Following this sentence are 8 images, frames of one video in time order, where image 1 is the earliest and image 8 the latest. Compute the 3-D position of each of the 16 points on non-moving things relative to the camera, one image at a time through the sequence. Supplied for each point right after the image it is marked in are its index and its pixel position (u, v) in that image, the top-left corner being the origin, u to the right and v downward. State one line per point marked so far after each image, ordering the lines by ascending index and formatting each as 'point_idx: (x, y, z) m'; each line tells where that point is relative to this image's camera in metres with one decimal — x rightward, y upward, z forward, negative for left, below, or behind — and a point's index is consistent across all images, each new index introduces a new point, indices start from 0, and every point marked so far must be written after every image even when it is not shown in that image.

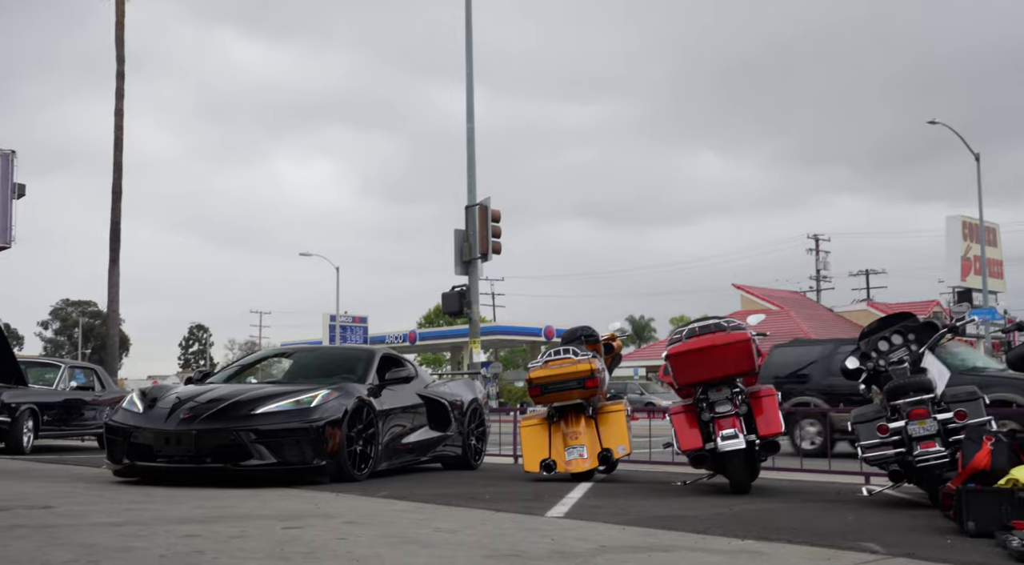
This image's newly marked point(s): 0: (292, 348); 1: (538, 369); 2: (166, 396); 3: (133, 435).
0: (-2.4, -0.7, +10.3) m
1: (+0.2, -0.8, +9.1) m
2: (-3.1, -1.0, +8.7) m
3: (-3.2, -1.3, +8.2) m
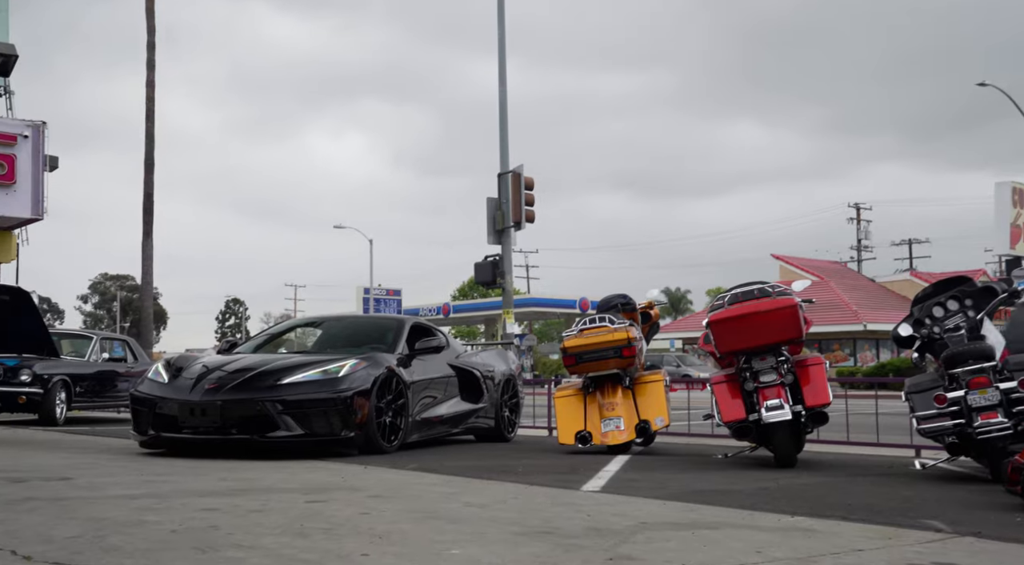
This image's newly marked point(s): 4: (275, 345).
0: (-2.0, -0.4, +10.1) m
1: (+0.6, -0.5, +8.8) m
2: (-2.8, -0.7, +8.5) m
3: (-2.9, -1.0, +8.0) m
4: (-2.3, -0.6, +9.6) m
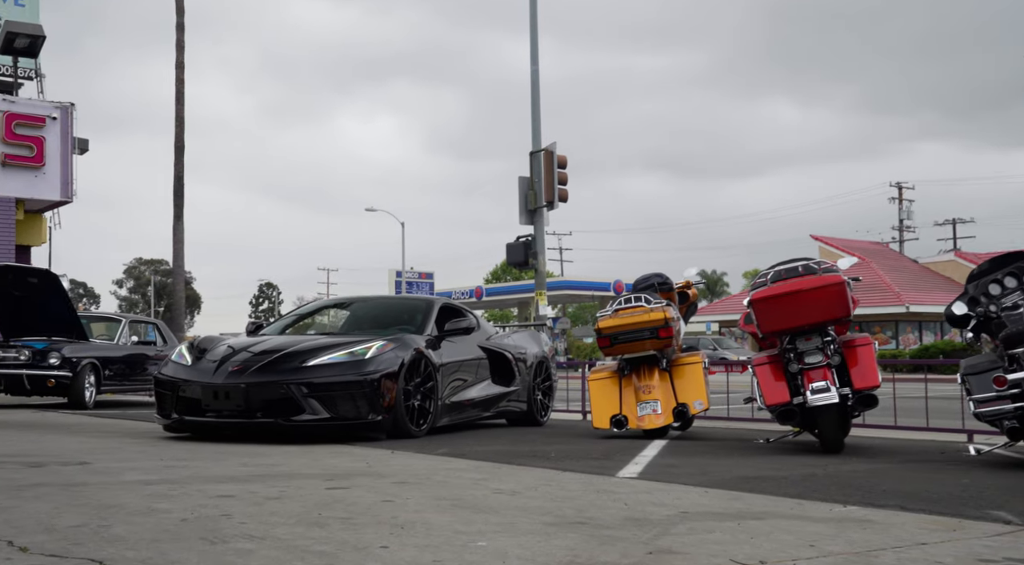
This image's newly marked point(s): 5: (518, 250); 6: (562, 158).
0: (-1.7, -0.2, +9.8) m
1: (+0.8, -0.3, +8.5) m
2: (-2.6, -0.6, +8.3) m
3: (-2.7, -0.9, +7.8) m
4: (-2.0, -0.4, +9.4) m
5: (+0.1, +0.5, +15.3) m
6: (+0.8, +2.0, +15.4) m
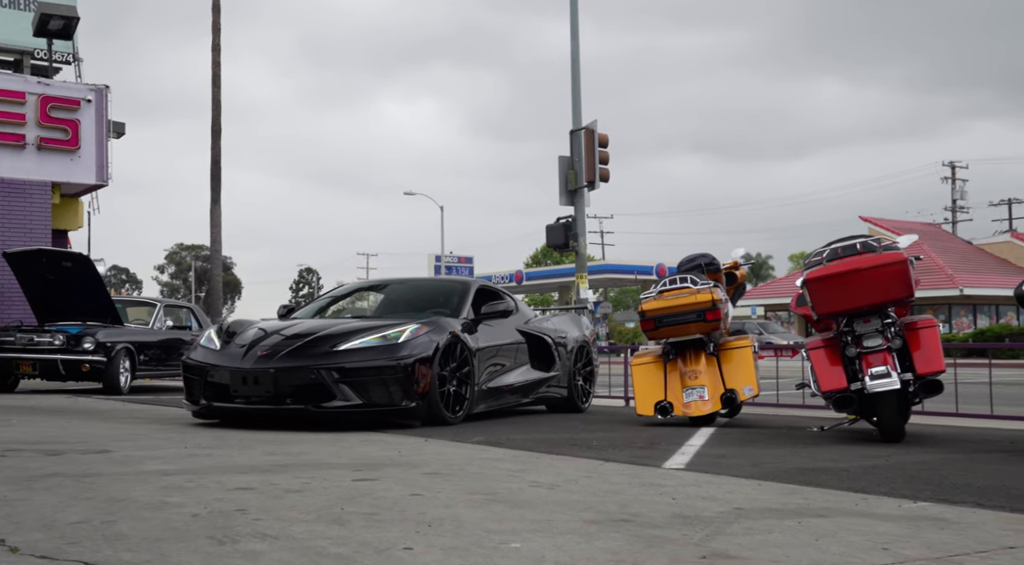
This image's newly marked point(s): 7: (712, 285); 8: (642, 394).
0: (-1.3, 0.0, +9.5) m
1: (+1.2, -0.2, +8.1) m
2: (-2.2, -0.4, +8.0) m
3: (-2.4, -0.7, +7.6) m
4: (-1.7, -0.2, +9.1) m
5: (+0.7, +0.8, +14.9) m
6: (+1.4, +2.3, +15.0) m
7: (+1.7, 0.0, +8.0) m
8: (+1.2, -1.0, +8.5) m
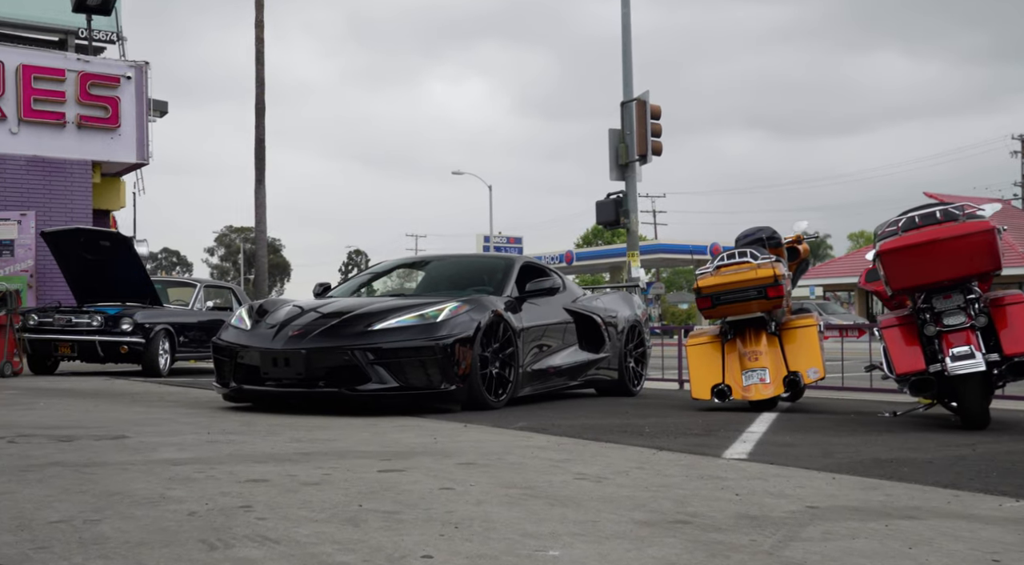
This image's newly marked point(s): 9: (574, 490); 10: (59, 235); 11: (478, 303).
0: (-0.8, +0.2, +9.1) m
1: (+1.5, 0.0, +7.5) m
2: (-1.9, -0.2, +7.7) m
3: (-2.0, -0.5, +7.2) m
4: (-1.2, 0.0, +8.7) m
5: (+1.4, +1.1, +14.3) m
6: (+2.1, +2.6, +14.3) m
7: (+2.0, +0.2, +7.4) m
8: (+1.5, -0.8, +8.0) m
9: (+0.3, -0.8, +3.9) m
10: (-5.1, +0.5, +10.9) m
11: (-0.3, -0.2, +7.7) m
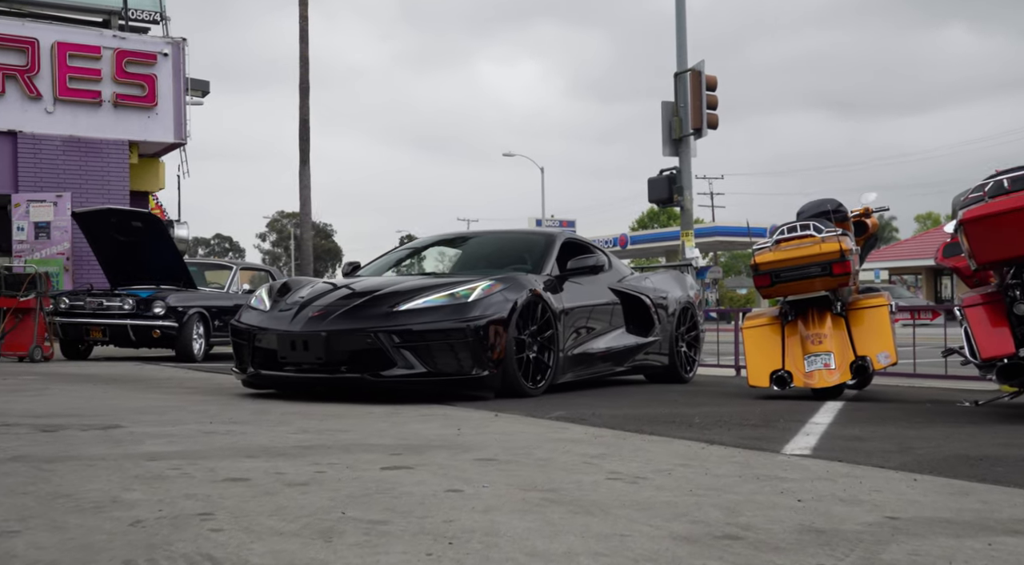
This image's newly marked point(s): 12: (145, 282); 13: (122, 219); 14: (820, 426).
0: (-0.5, +0.4, +8.5) m
1: (+1.8, +0.2, +6.8) m
2: (-1.6, -0.1, +7.2) m
3: (-1.8, -0.4, +6.7) m
4: (-0.9, +0.1, +8.1) m
5: (+2.1, +1.4, +13.6) m
6: (+2.8, +2.9, +13.5) m
7: (+2.3, +0.3, +6.7) m
8: (+1.8, -0.6, +7.3) m
9: (+0.3, -0.7, +3.3) m
10: (-4.6, +0.7, +10.6) m
11: (0.0, 0.0, +7.1) m
12: (-4.3, 0.0, +11.4) m
13: (-4.3, +0.7, +10.5) m
14: (+1.7, -0.8, +5.5) m
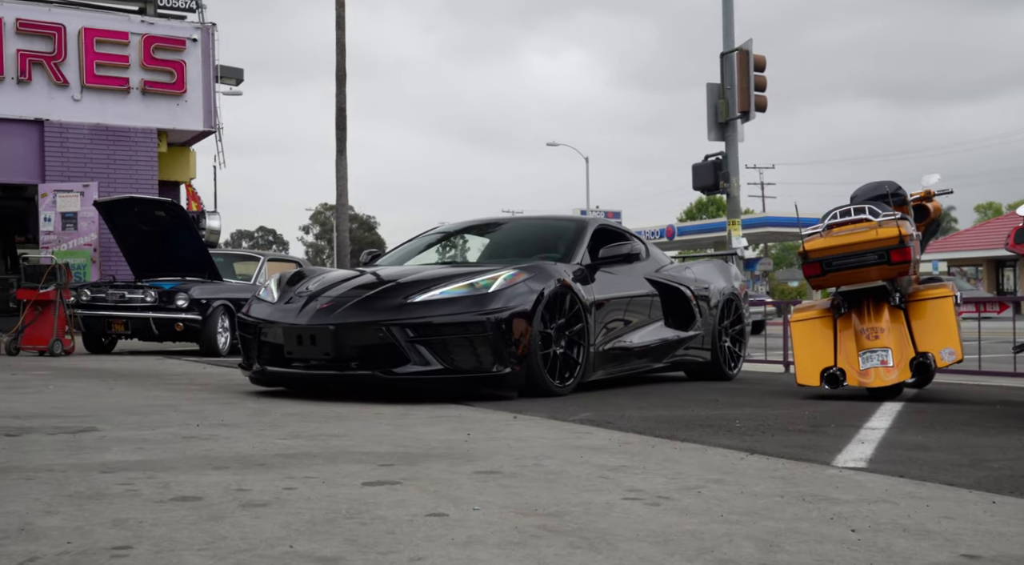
0: (-0.2, +0.5, +8.0) m
1: (+2.0, +0.3, +6.2) m
2: (-1.4, 0.0, +6.7) m
3: (-1.6, -0.3, +6.3) m
4: (-0.7, +0.2, +7.7) m
5: (+2.6, +1.5, +13.0) m
6: (+3.3, +3.0, +12.8) m
7: (+2.4, +0.4, +6.0) m
8: (+2.0, -0.5, +6.7) m
9: (+0.3, -0.7, +2.8) m
10: (-4.3, +0.8, +10.3) m
11: (+0.2, +0.1, +6.6) m
12: (-3.9, +0.1, +11.1) m
13: (-3.9, +0.8, +10.2) m
14: (+1.8, -0.8, +4.9) m
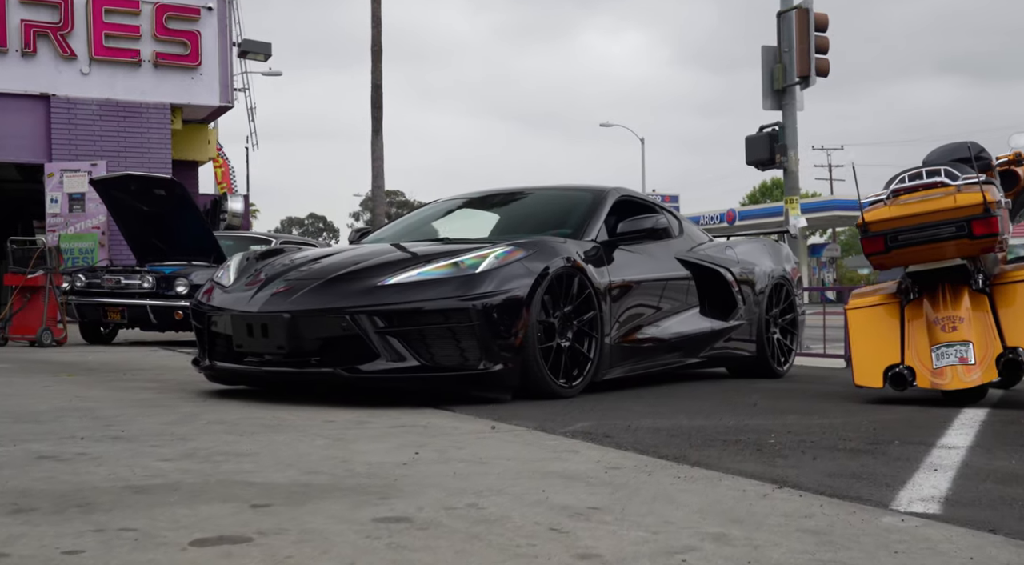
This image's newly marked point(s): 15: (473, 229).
0: (-0.1, +0.6, +7.0) m
1: (+1.9, +0.4, +5.0) m
2: (-1.4, +0.1, +5.8) m
3: (-1.6, -0.2, +5.4) m
4: (-0.6, +0.3, +6.7) m
5: (+3.0, +1.7, +11.7) m
6: (+3.7, +3.2, +11.5) m
7: (+2.4, +0.5, +4.8) m
8: (+2.0, -0.4, +5.5) m
9: (0.0, -0.6, +1.8) m
10: (-4.0, +1.0, +9.6) m
11: (+0.2, +0.2, +5.5) m
12: (-3.6, +0.3, +10.3) m
13: (-3.7, +0.9, +9.4) m
14: (+1.7, -0.7, +3.7) m
15: (-0.5, +0.4, +6.7) m
